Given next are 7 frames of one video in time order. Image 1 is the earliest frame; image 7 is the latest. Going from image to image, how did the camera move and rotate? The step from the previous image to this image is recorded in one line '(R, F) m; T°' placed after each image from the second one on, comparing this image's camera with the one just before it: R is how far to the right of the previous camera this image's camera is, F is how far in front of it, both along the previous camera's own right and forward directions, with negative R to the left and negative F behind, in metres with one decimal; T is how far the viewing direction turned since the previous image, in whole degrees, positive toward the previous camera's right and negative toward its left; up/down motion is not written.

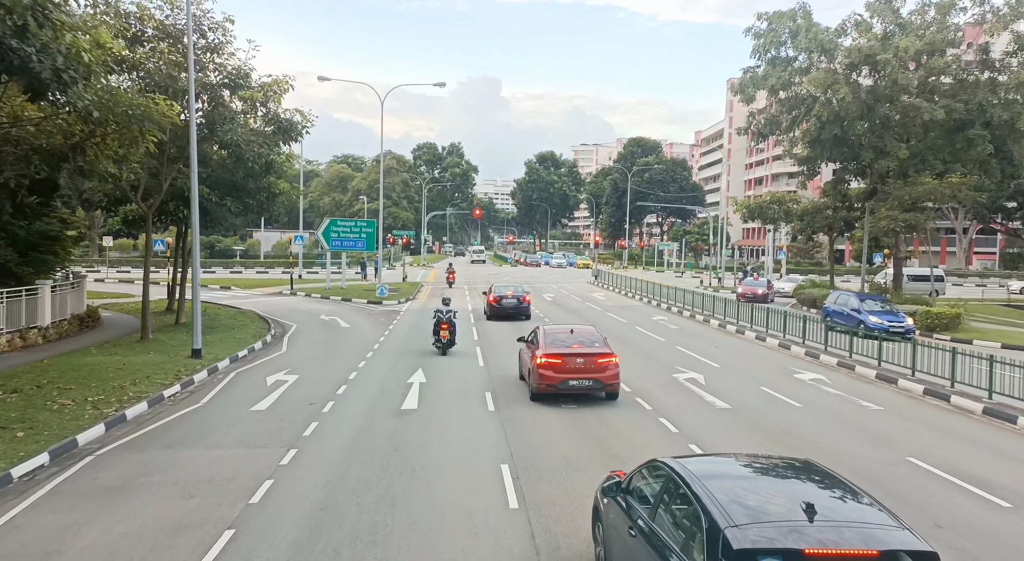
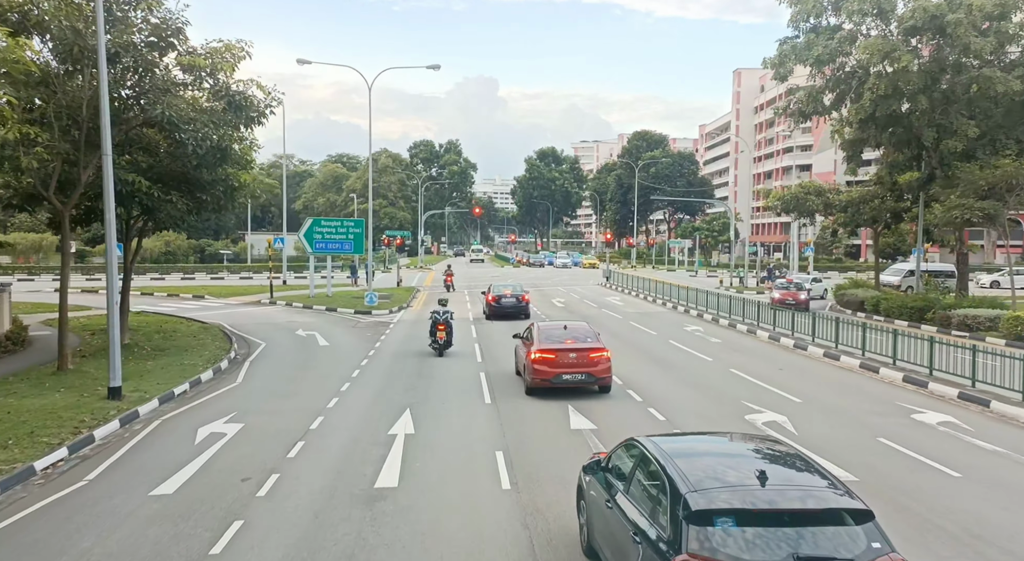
(-0.2, +3.6) m; 0°
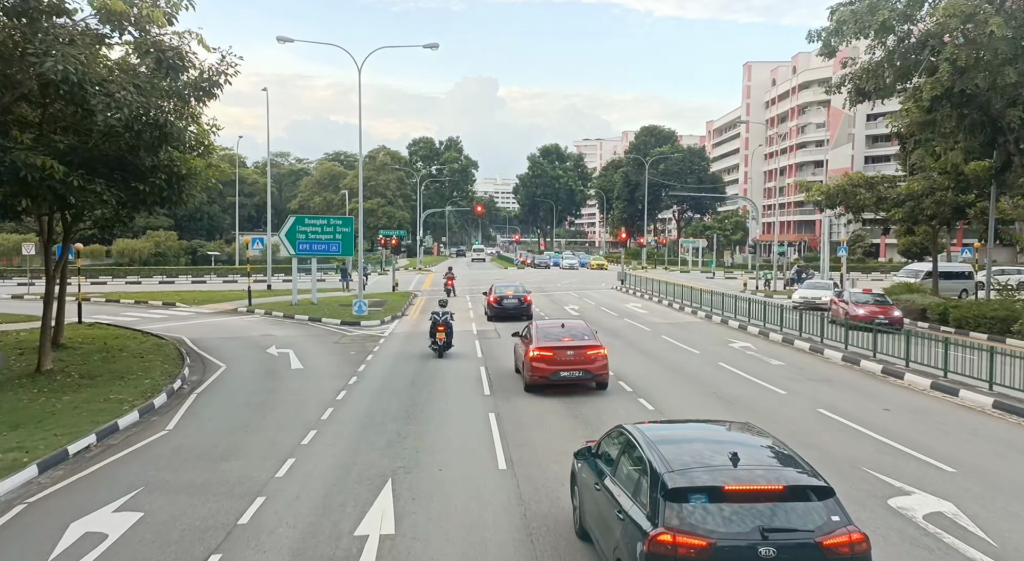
(-0.3, +3.4) m; 0°
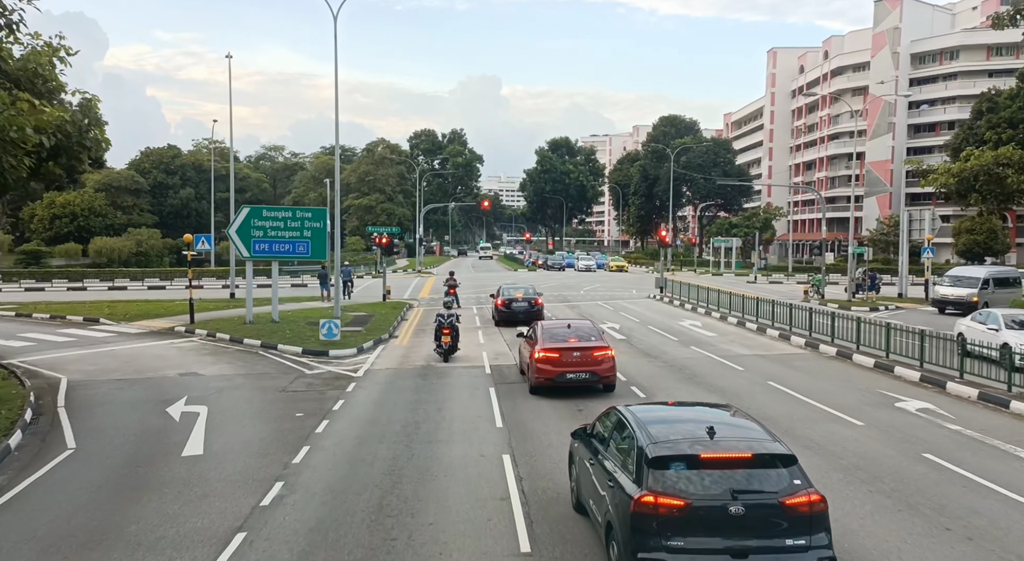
(-0.5, +6.4) m; 0°
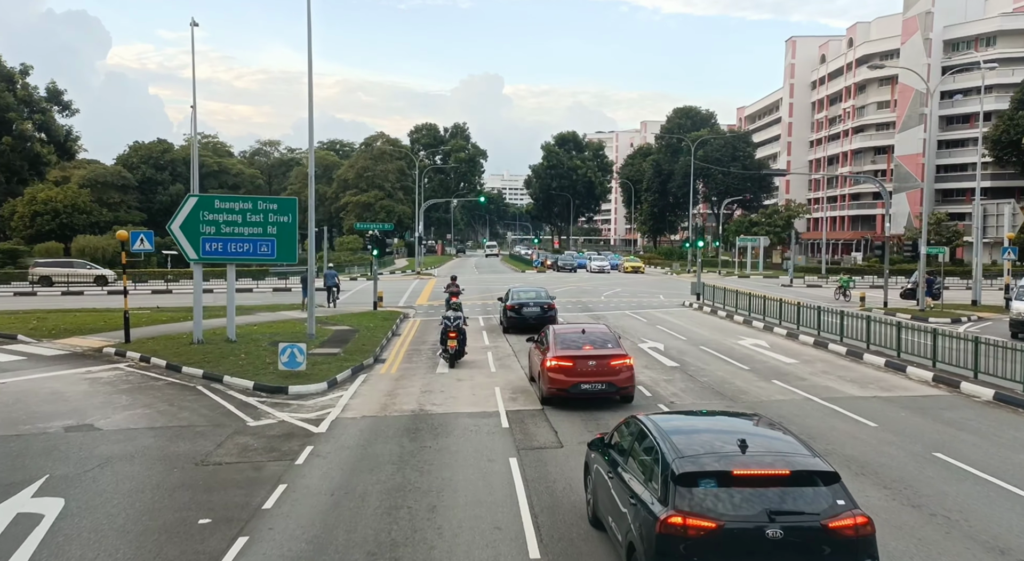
(-0.3, +4.3) m; 0°
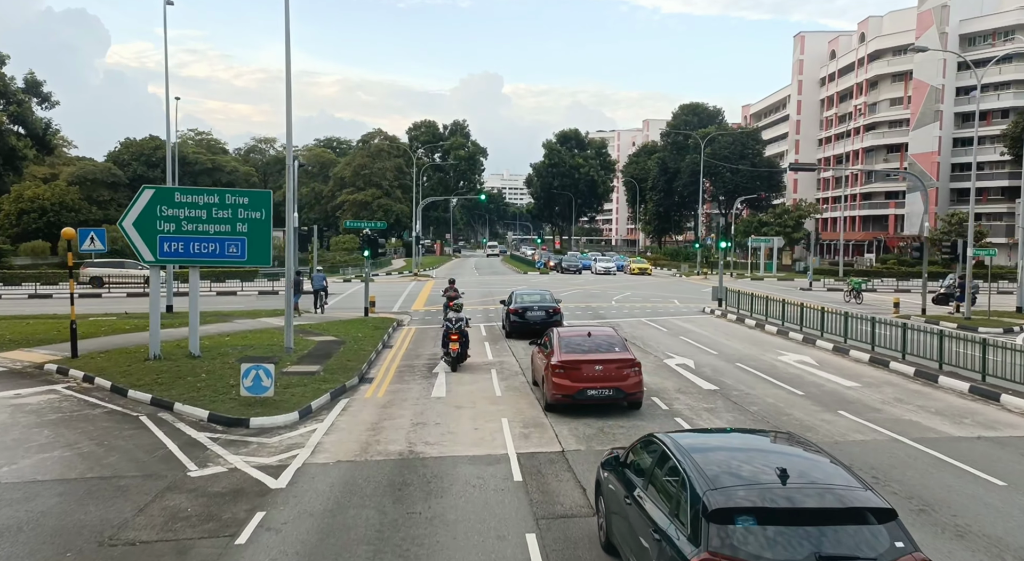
(-0.2, +2.3) m; 0°
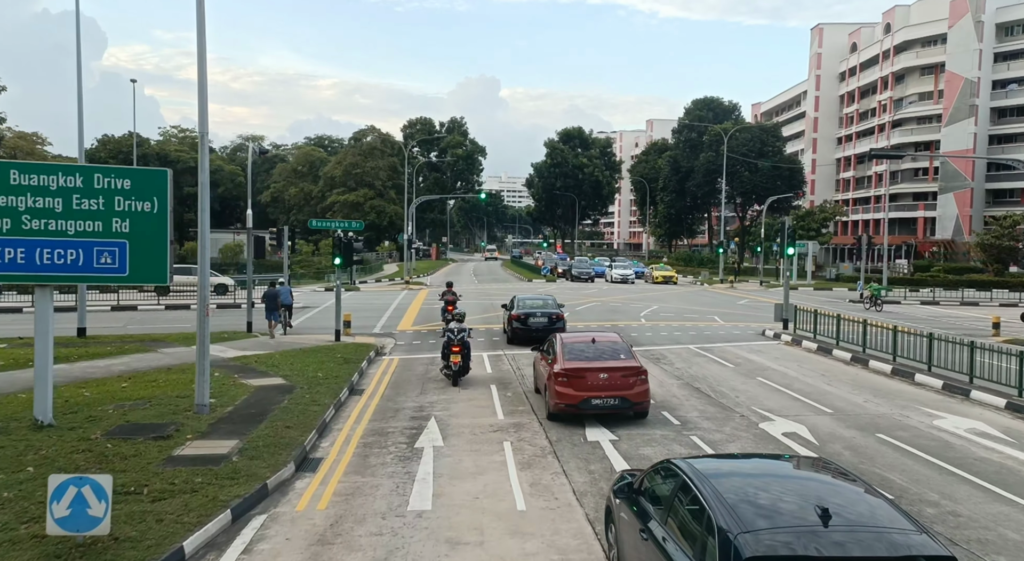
(-0.3, +5.0) m; 0°
